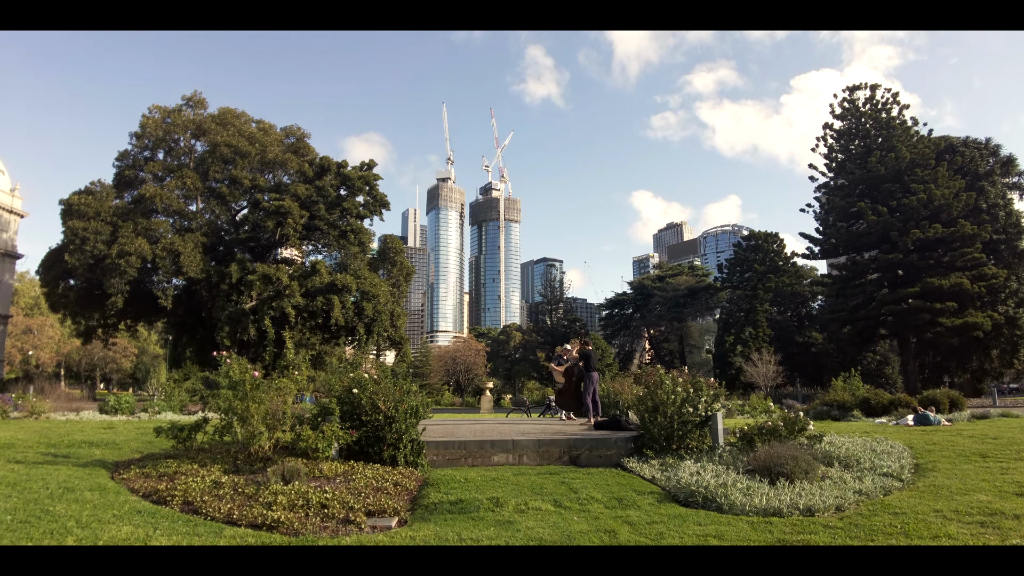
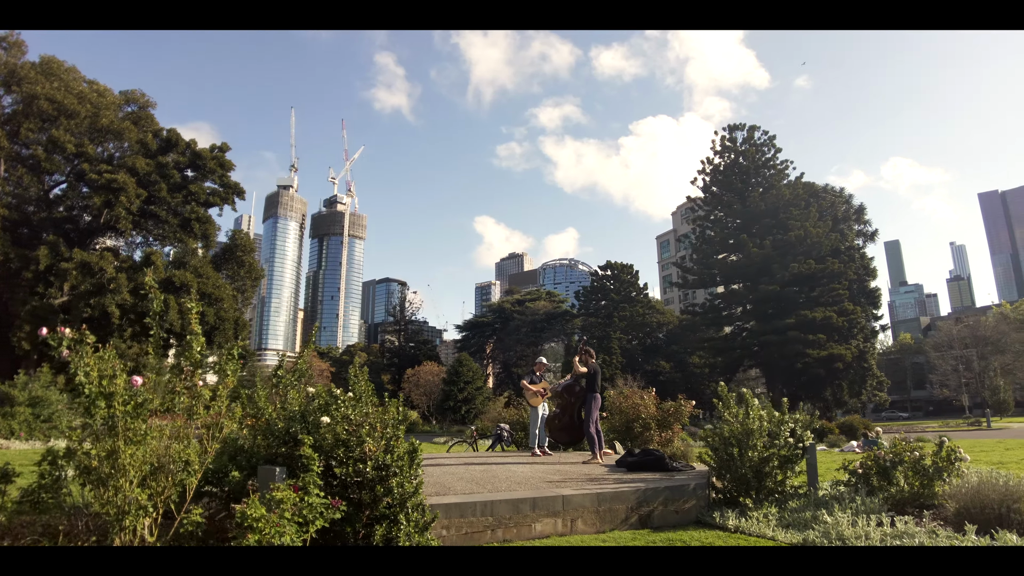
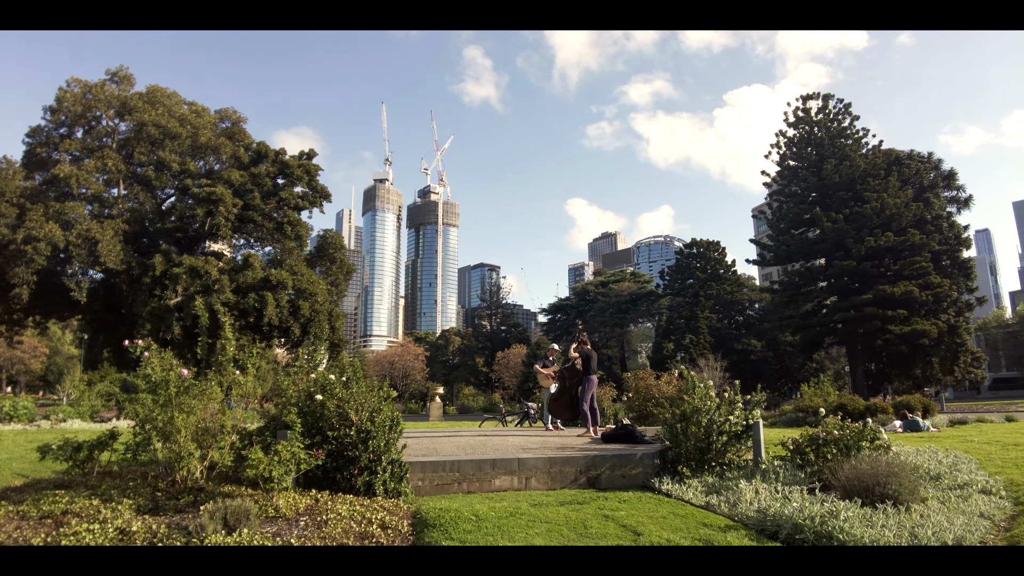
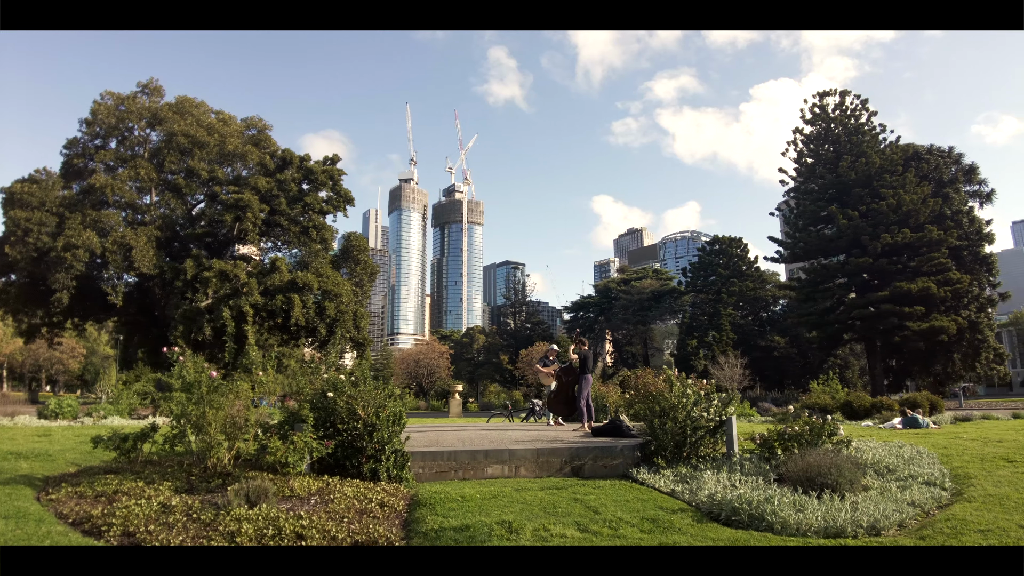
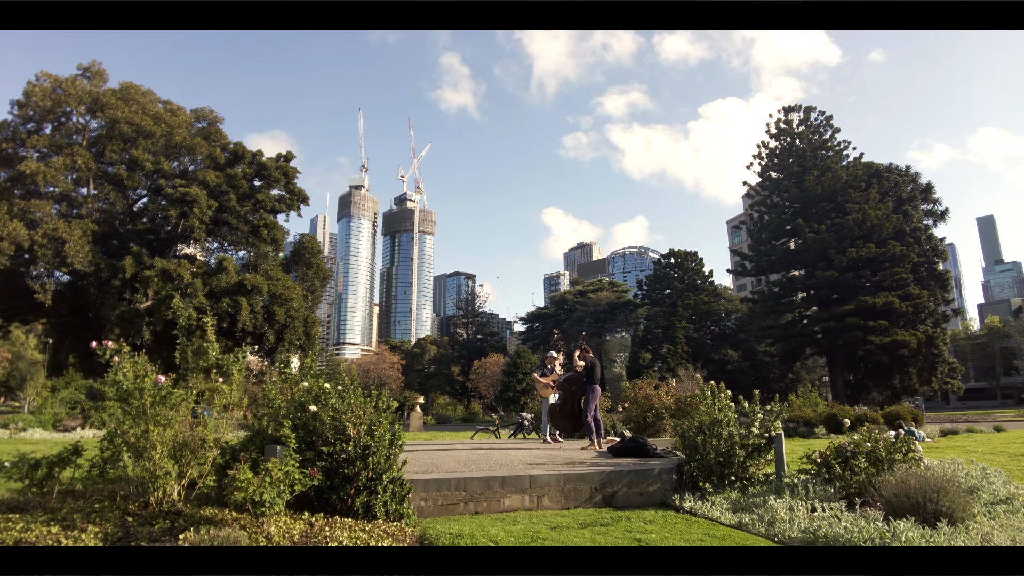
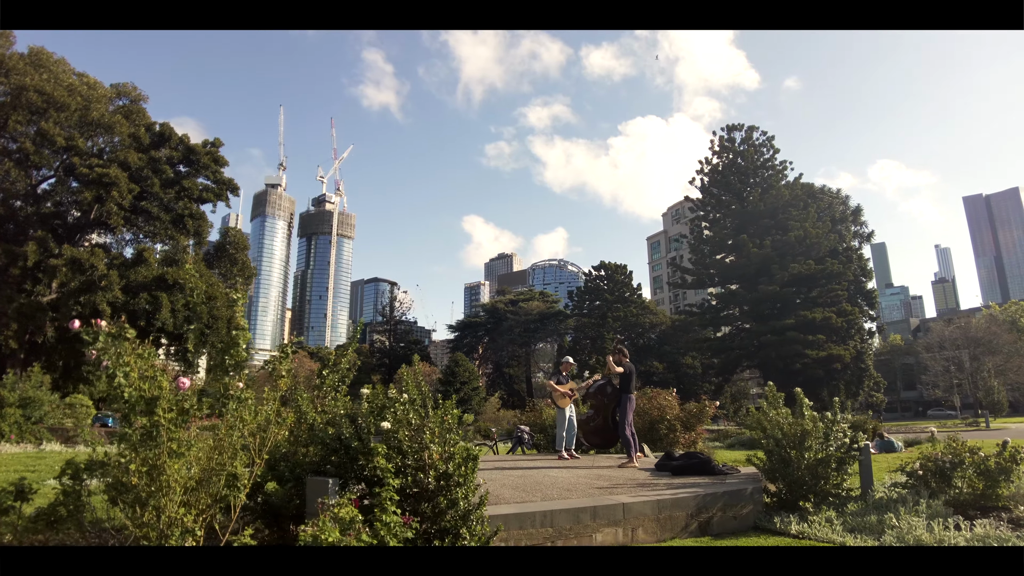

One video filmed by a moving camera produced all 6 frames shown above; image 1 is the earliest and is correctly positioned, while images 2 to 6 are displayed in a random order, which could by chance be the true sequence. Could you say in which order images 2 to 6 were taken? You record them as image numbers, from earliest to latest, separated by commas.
4, 3, 5, 2, 6
